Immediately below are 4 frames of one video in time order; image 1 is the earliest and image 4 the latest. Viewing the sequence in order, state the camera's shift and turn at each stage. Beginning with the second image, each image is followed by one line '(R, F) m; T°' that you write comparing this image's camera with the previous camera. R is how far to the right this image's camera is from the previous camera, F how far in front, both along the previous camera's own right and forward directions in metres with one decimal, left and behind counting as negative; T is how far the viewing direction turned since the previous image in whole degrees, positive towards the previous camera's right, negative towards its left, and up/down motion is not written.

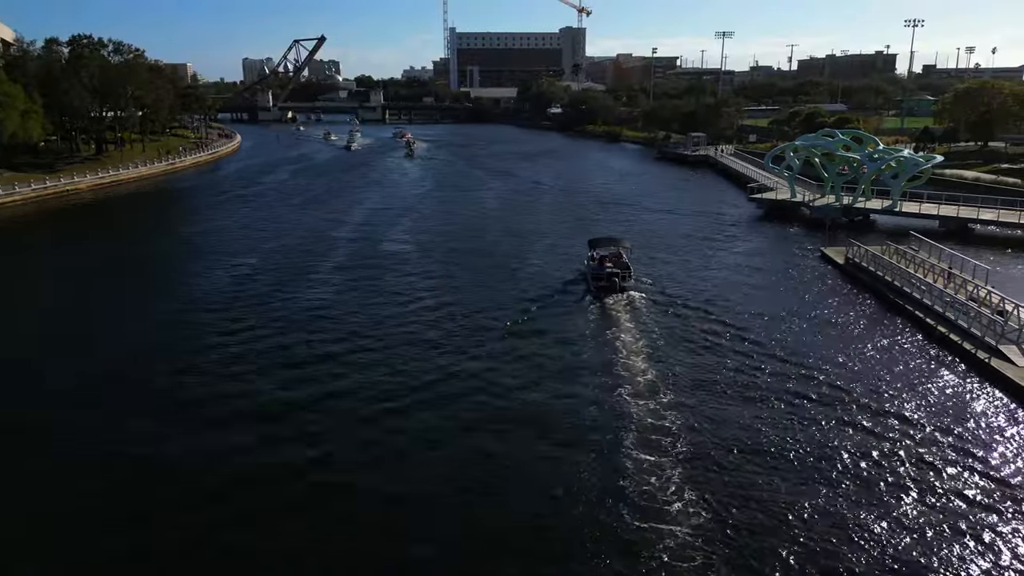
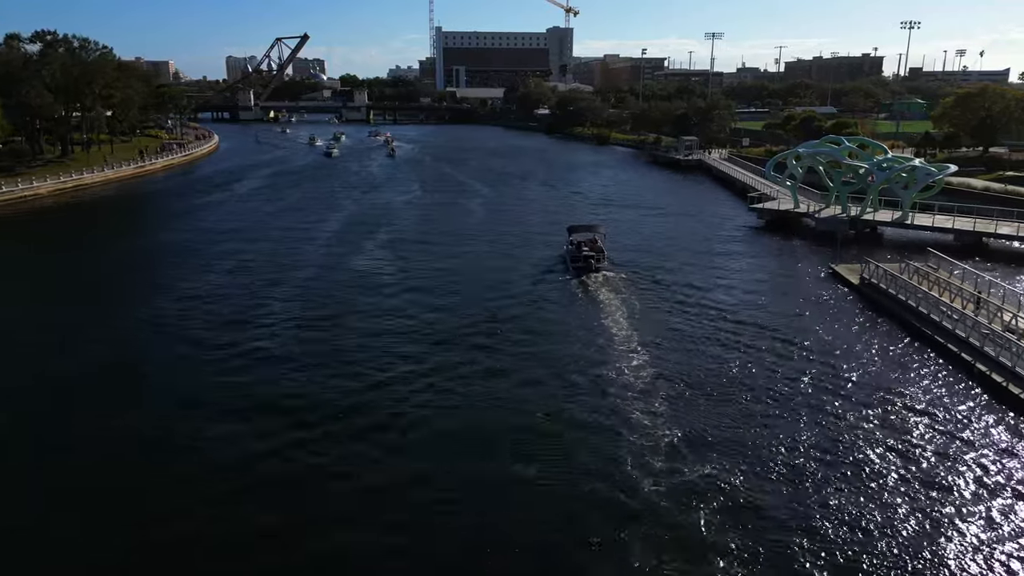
(0.0, +1.1) m; +1°
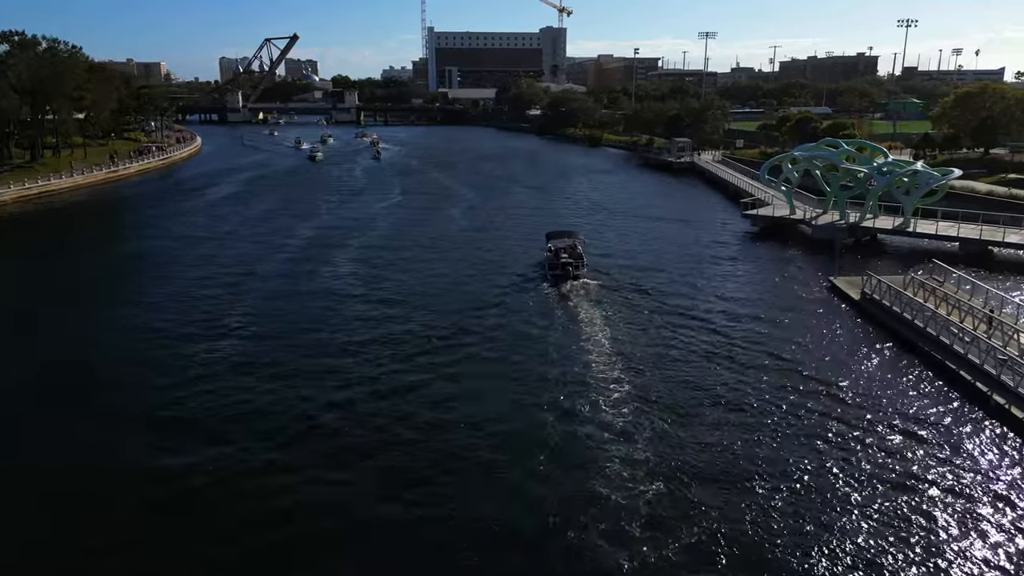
(+0.3, +0.9) m; 0°
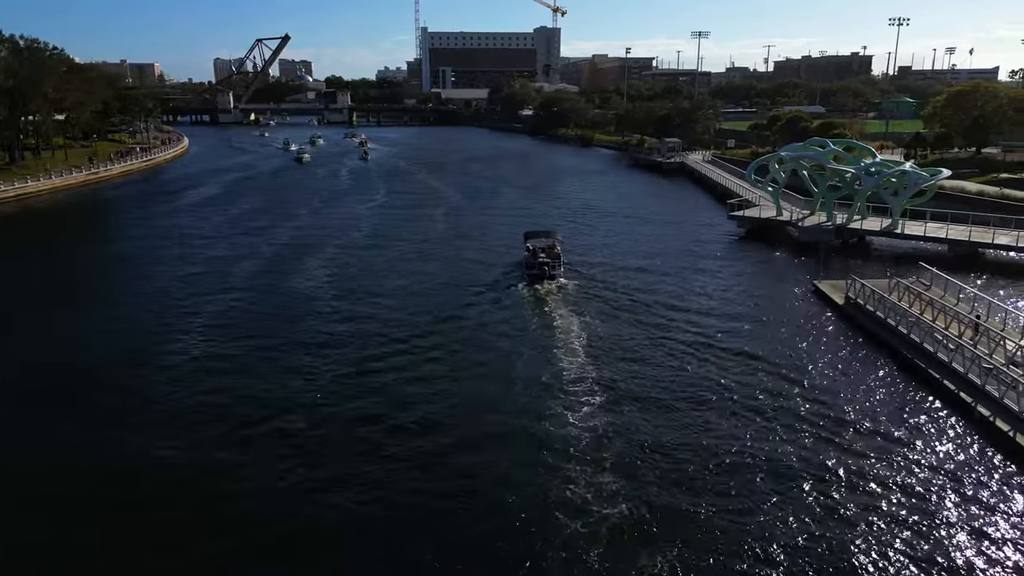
(+0.3, +0.4) m; 0°
